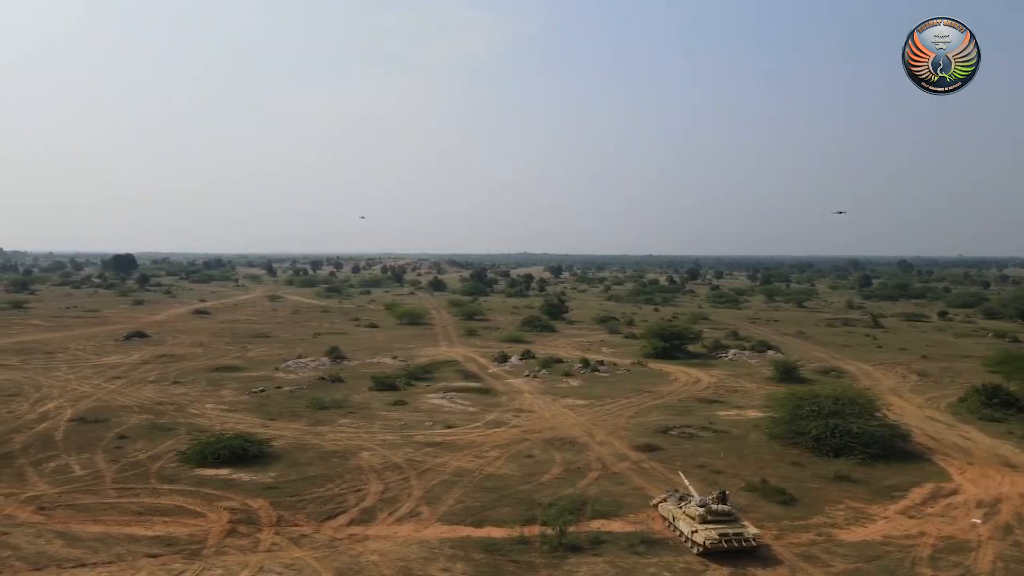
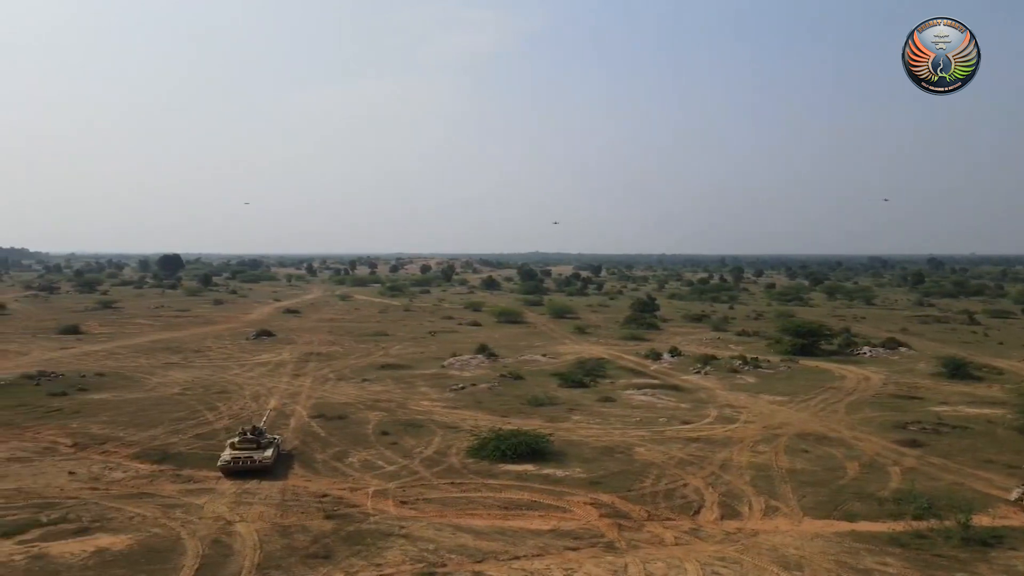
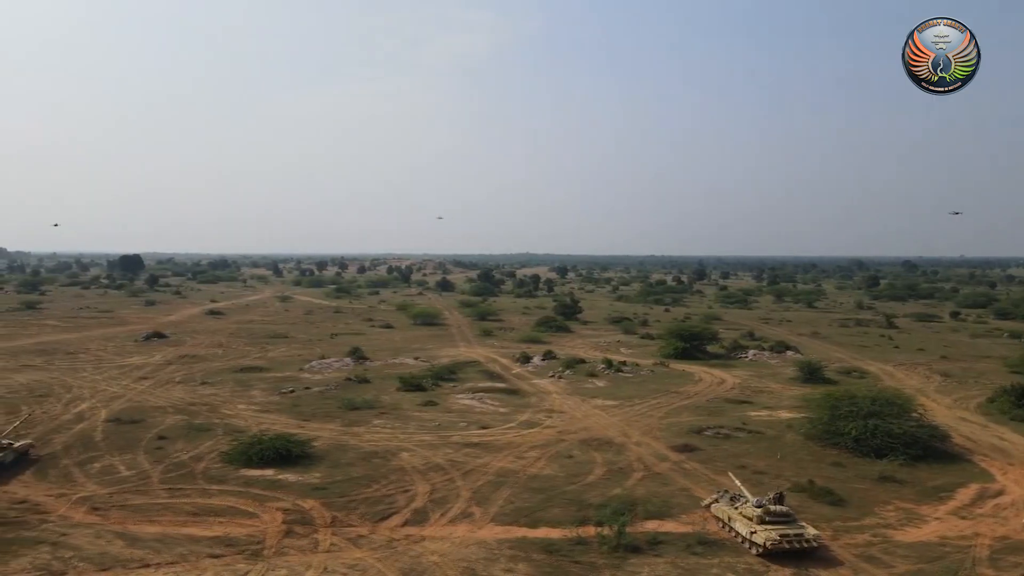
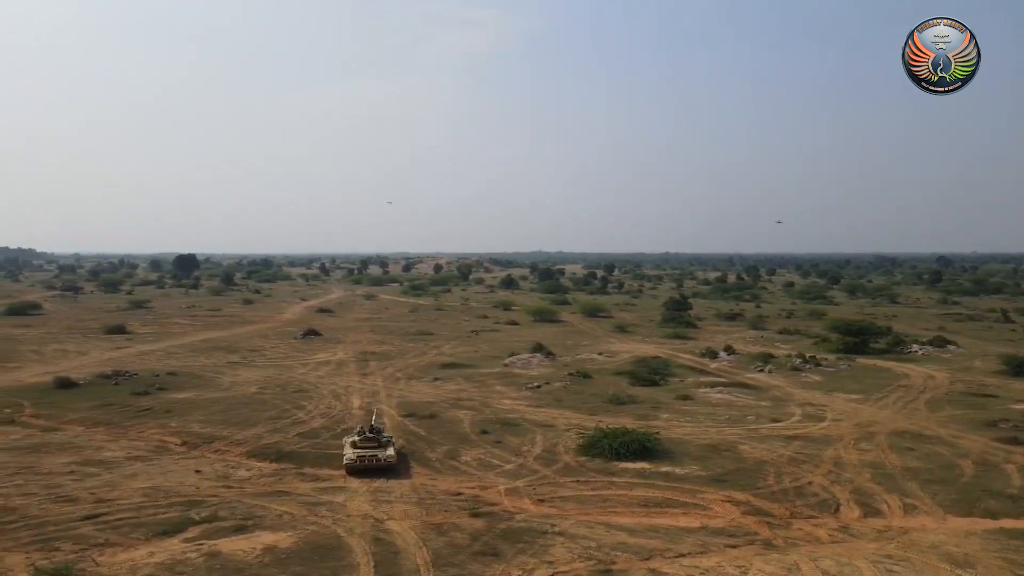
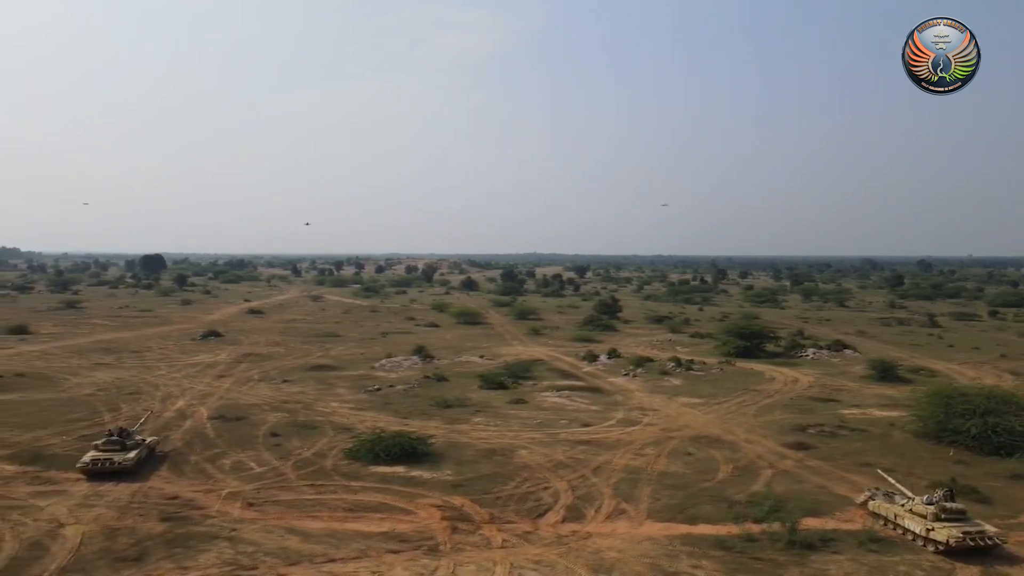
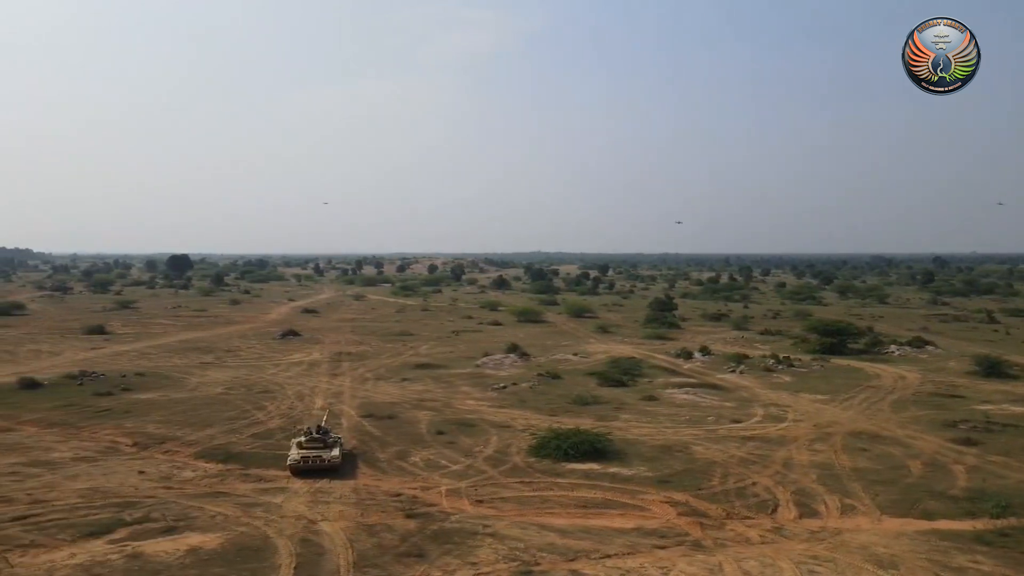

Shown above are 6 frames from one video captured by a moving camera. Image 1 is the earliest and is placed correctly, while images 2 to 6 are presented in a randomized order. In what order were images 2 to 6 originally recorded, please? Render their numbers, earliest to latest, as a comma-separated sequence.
3, 5, 2, 6, 4
